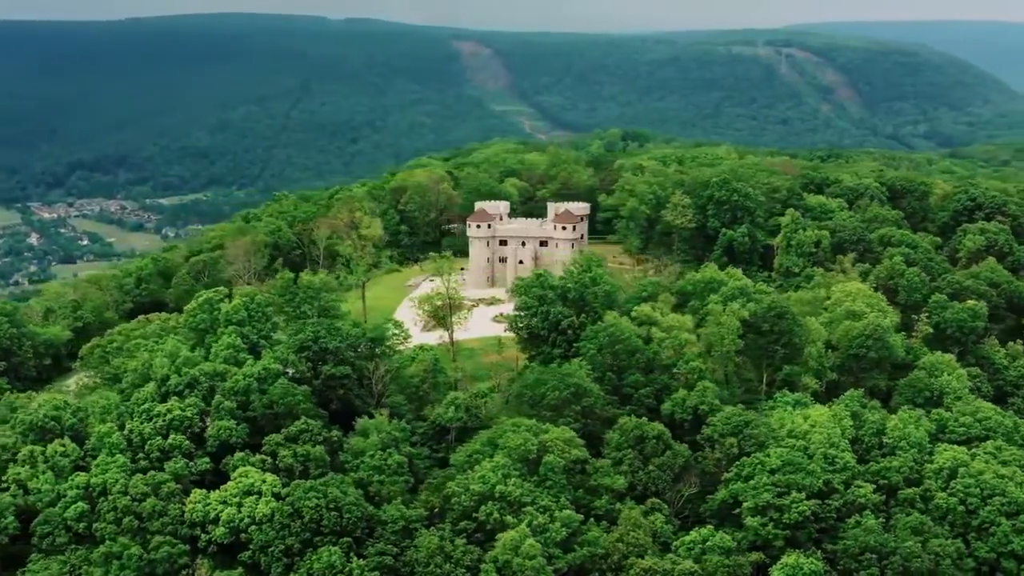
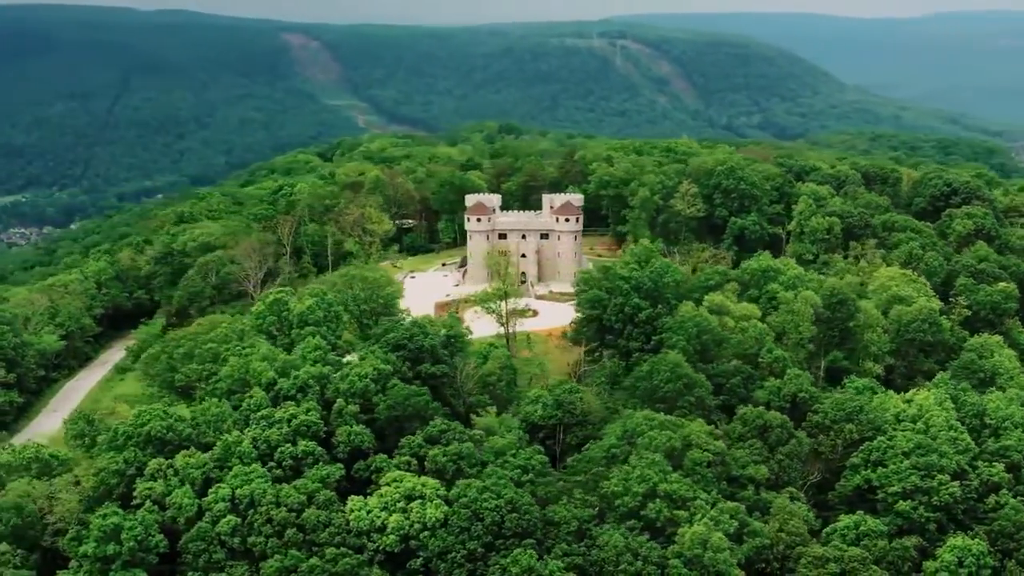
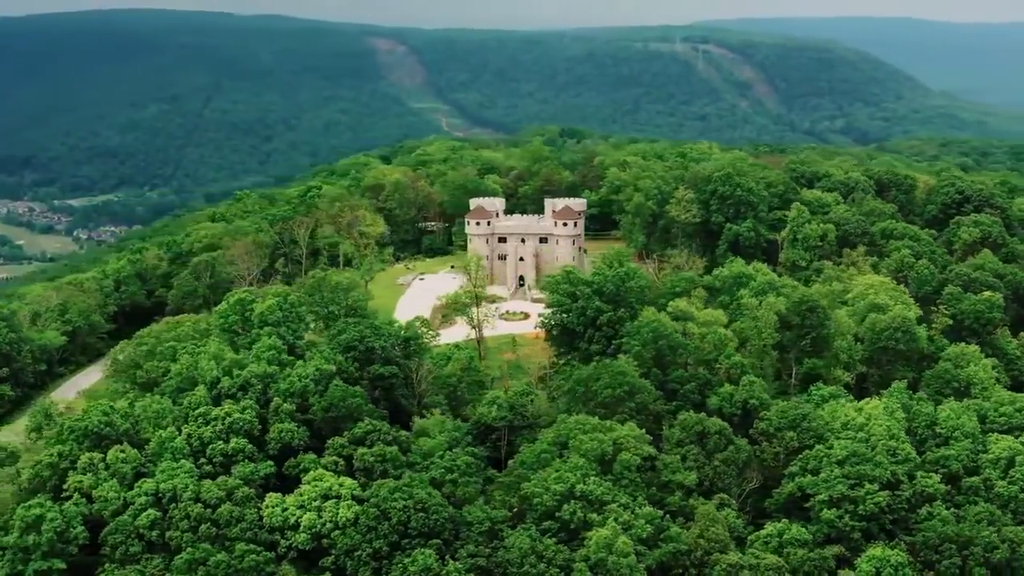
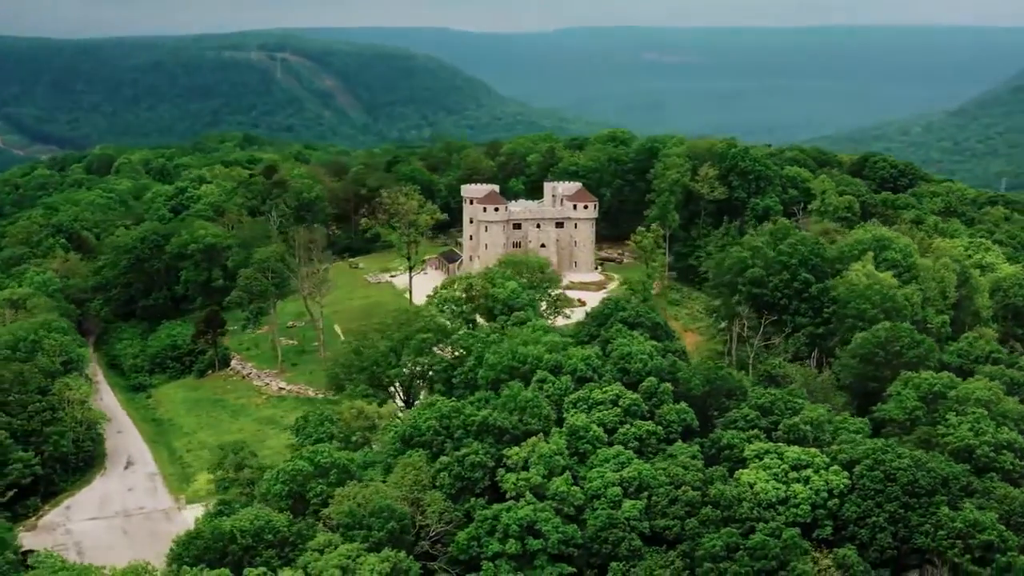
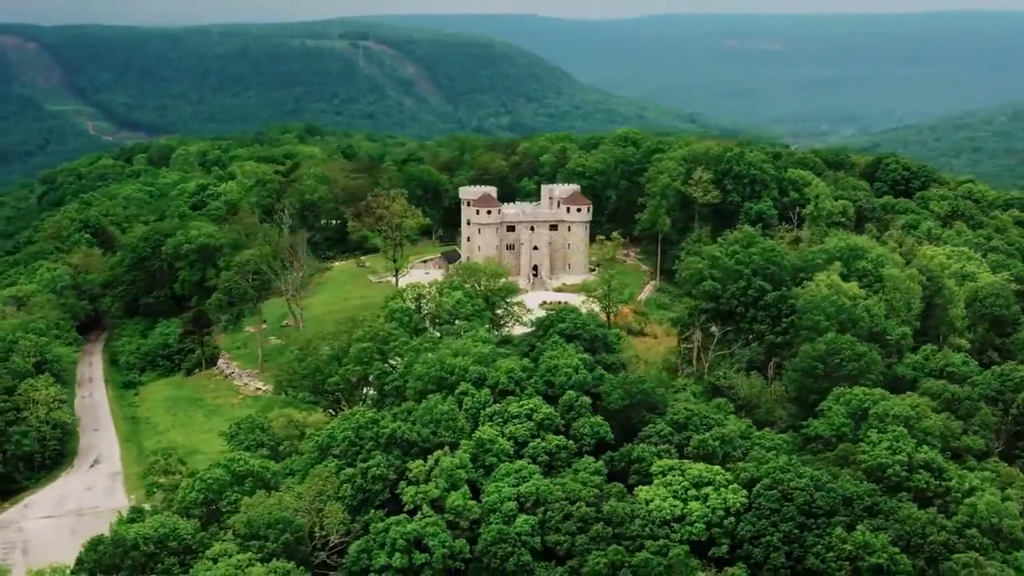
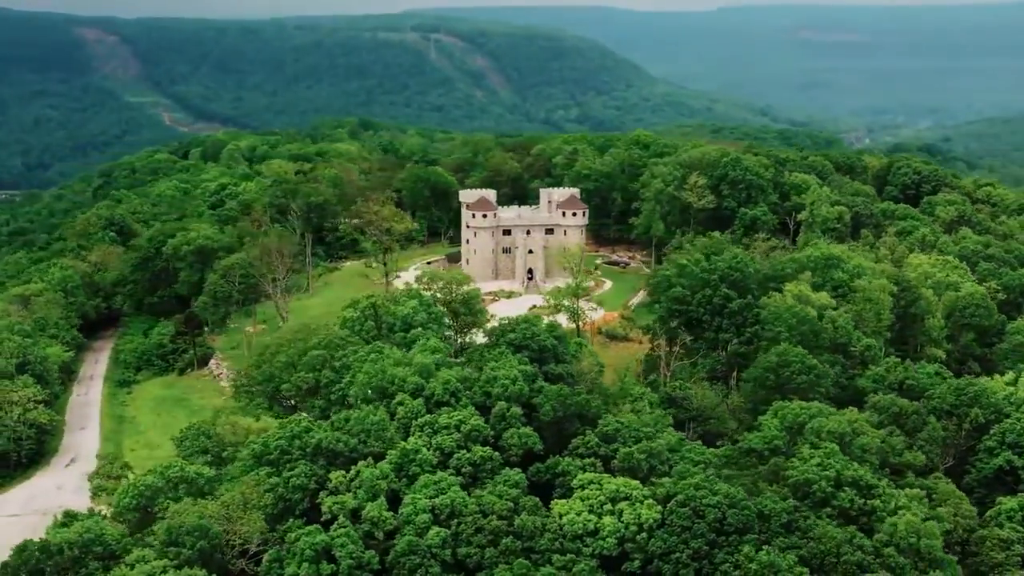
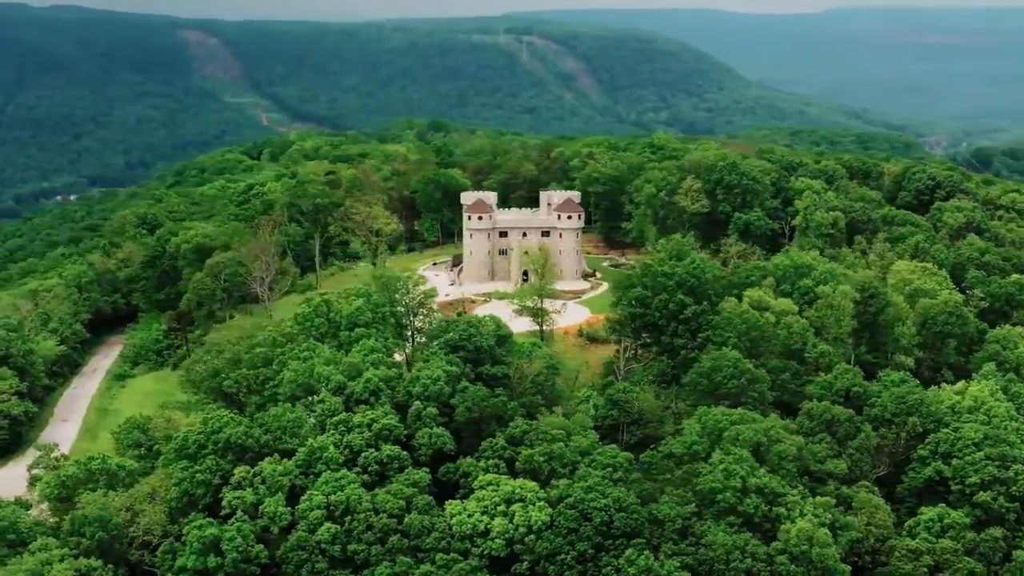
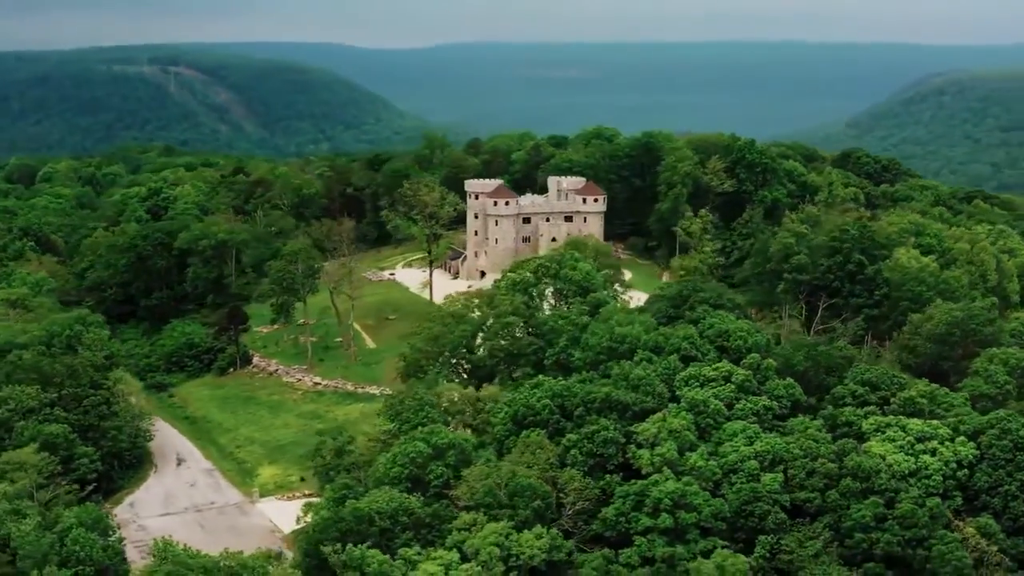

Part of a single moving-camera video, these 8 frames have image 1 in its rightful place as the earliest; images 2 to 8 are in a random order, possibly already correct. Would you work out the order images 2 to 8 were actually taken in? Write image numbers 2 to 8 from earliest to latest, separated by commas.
3, 2, 7, 6, 5, 4, 8
